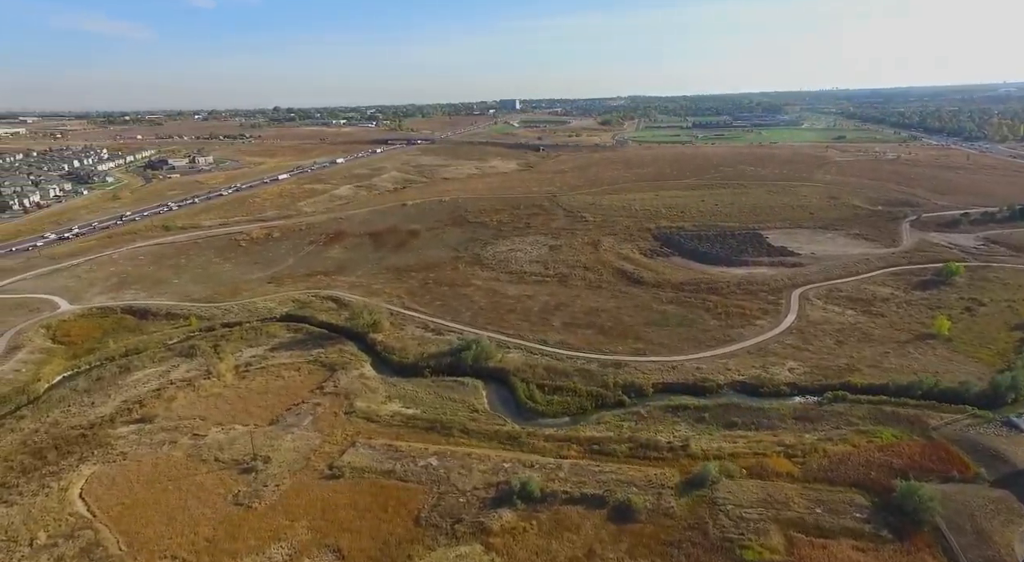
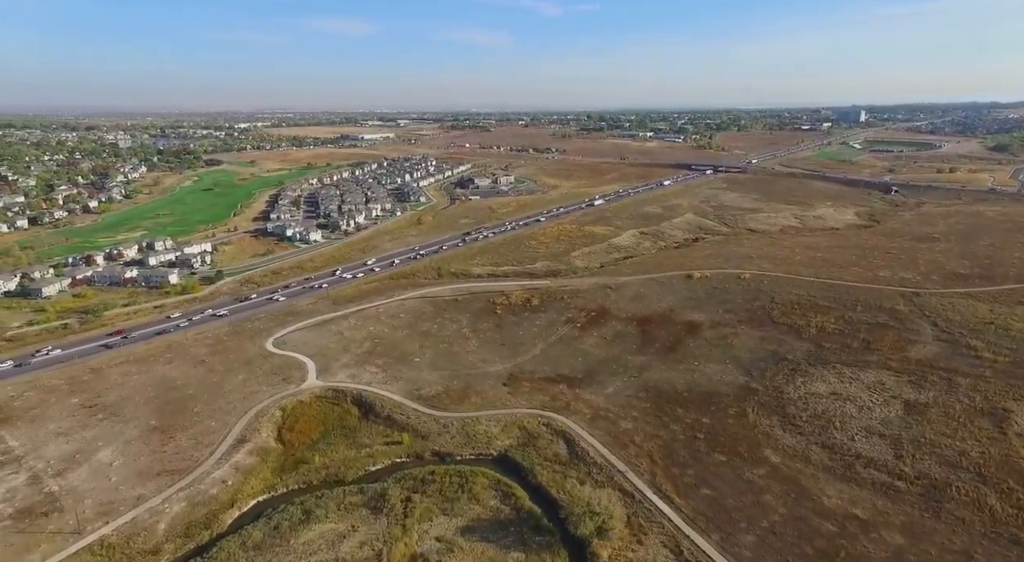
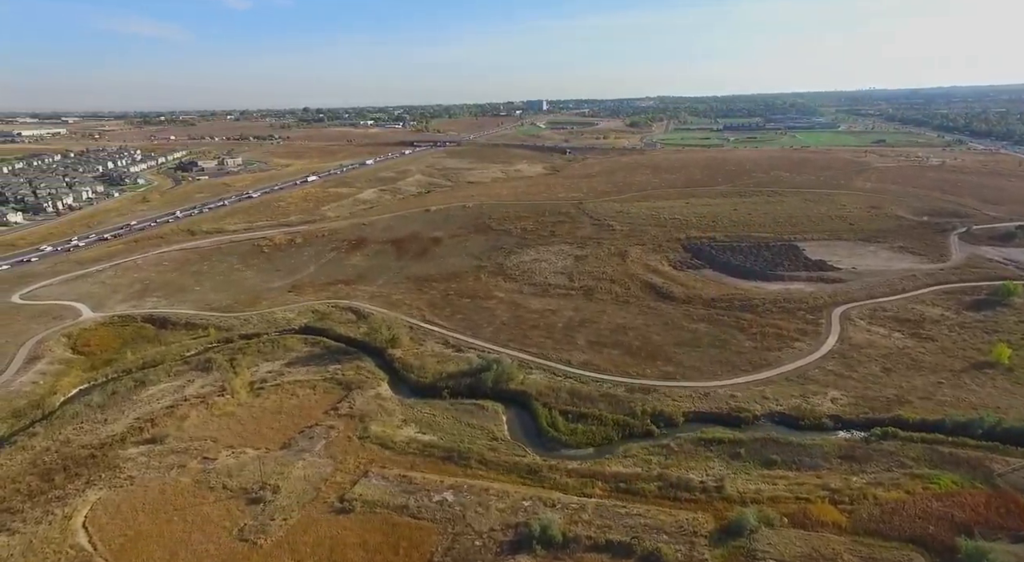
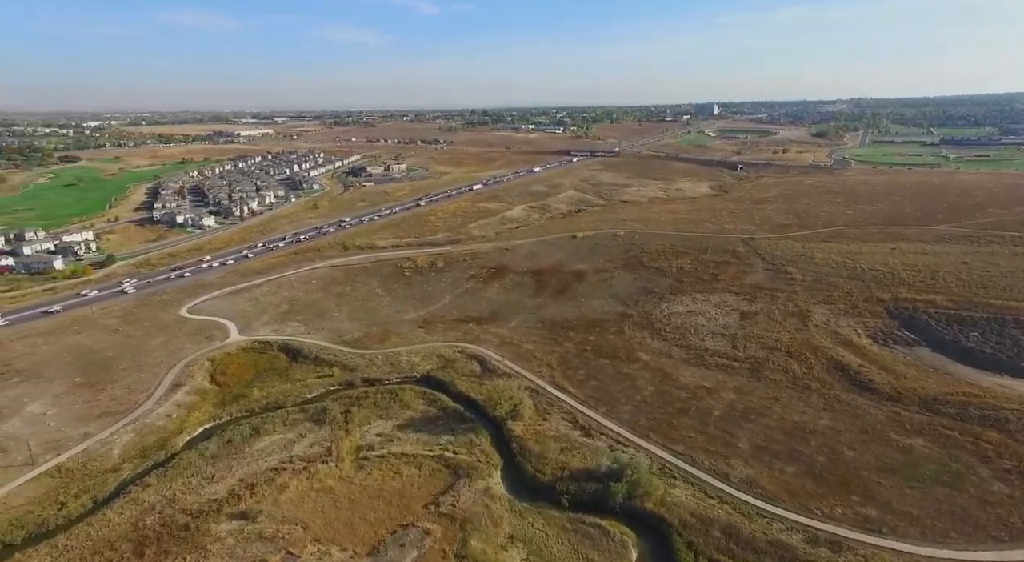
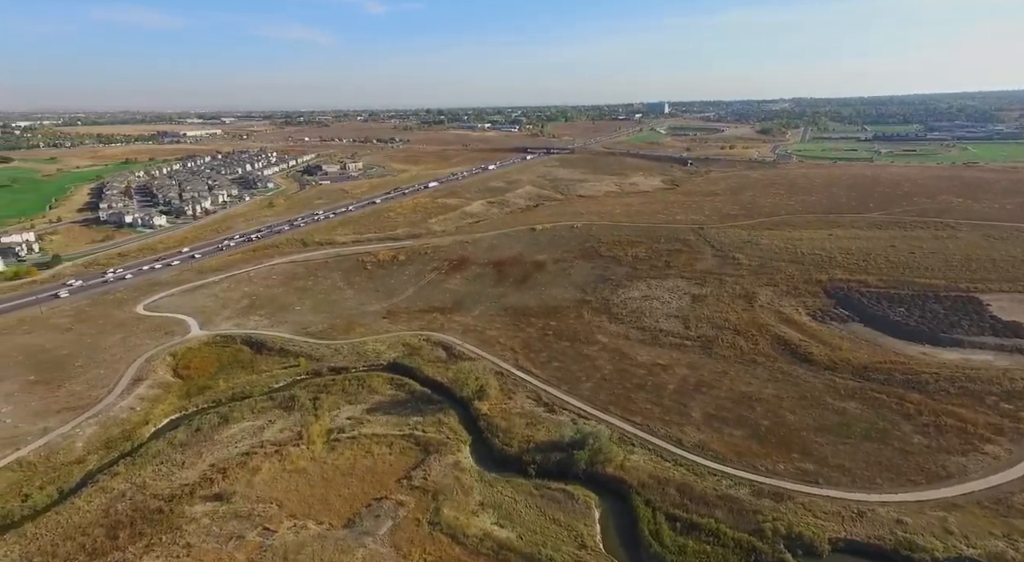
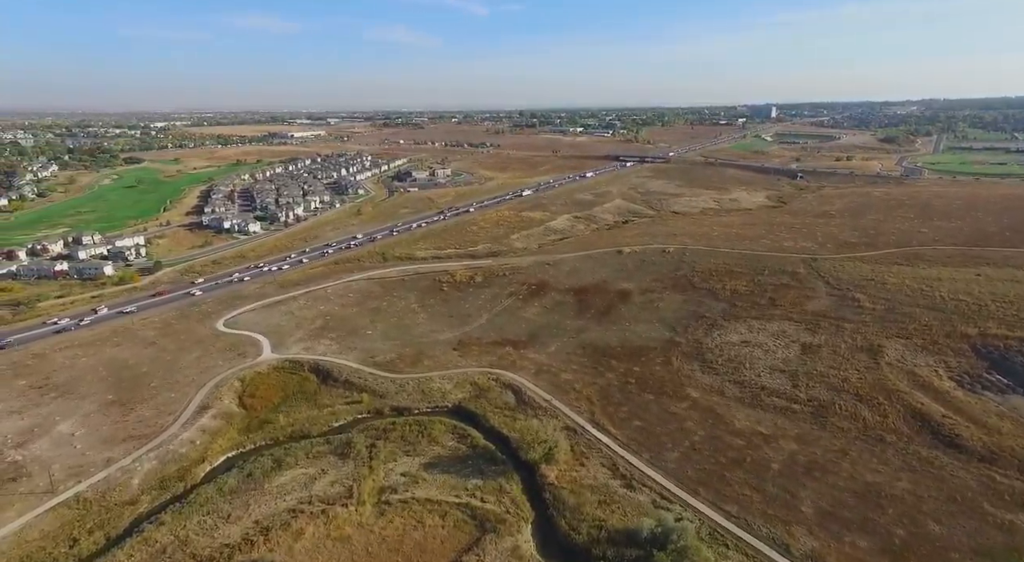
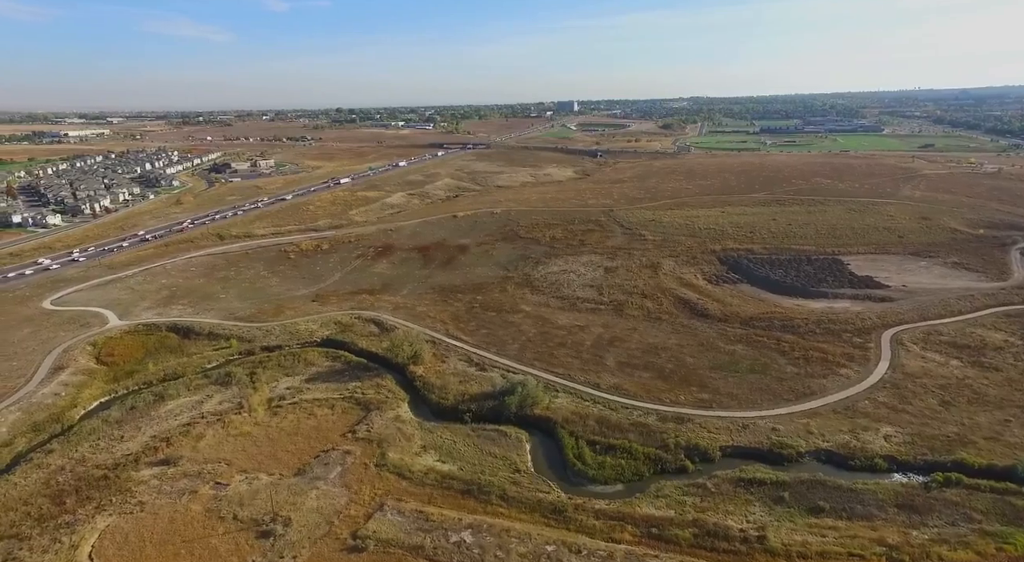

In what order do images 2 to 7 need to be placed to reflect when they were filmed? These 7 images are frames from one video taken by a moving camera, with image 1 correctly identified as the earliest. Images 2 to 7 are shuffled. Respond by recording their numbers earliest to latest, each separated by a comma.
3, 7, 5, 4, 6, 2
